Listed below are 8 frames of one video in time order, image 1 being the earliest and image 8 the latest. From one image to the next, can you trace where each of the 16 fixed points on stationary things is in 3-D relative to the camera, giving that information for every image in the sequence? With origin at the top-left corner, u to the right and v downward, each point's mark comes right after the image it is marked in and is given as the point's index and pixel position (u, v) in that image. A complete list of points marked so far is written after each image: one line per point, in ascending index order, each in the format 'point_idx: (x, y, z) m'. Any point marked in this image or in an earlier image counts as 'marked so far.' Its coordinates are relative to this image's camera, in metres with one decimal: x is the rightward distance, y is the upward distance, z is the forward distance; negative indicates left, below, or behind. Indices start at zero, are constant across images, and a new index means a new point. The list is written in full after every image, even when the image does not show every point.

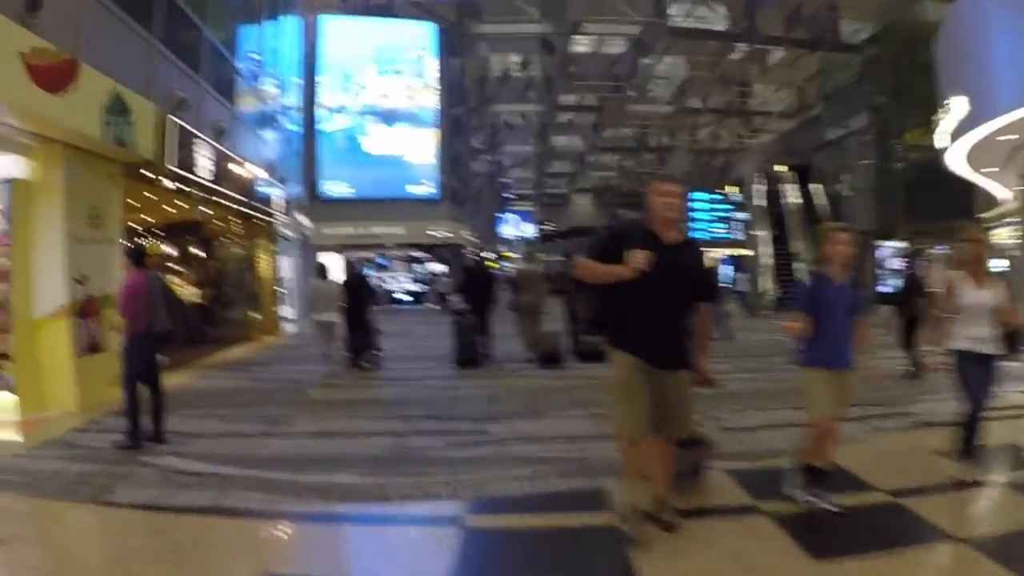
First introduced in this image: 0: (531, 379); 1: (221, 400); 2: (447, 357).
0: (+0.2, -1.1, +10.0) m
1: (-3.3, -1.3, +9.7) m
2: (-1.0, -1.1, +13.7) m
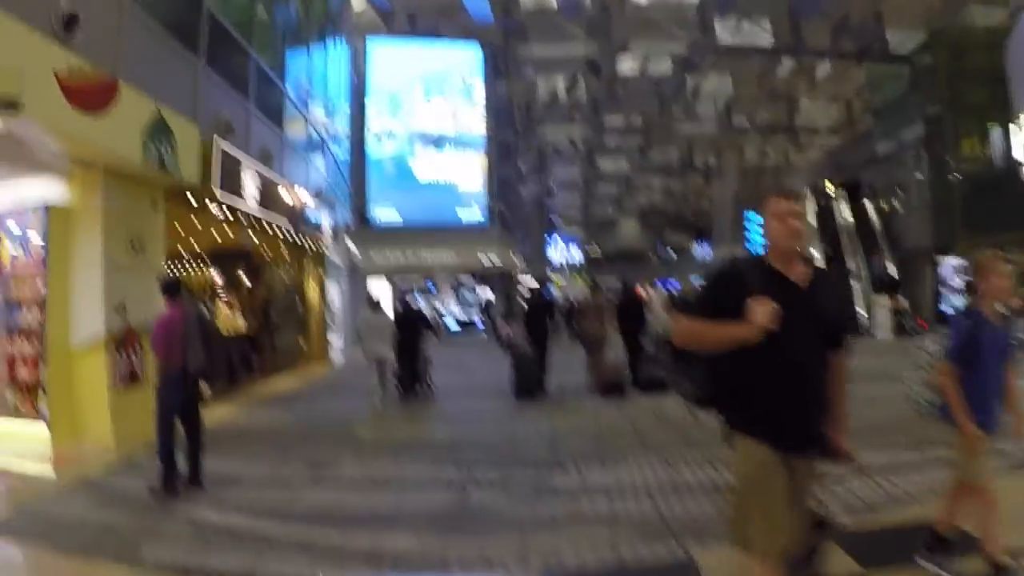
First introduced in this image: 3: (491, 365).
0: (+0.9, -1.4, +9.3) m
1: (-2.7, -1.6, +9.3) m
2: (-0.2, -1.5, +13.1) m
3: (-0.5, -1.5, +16.6) m
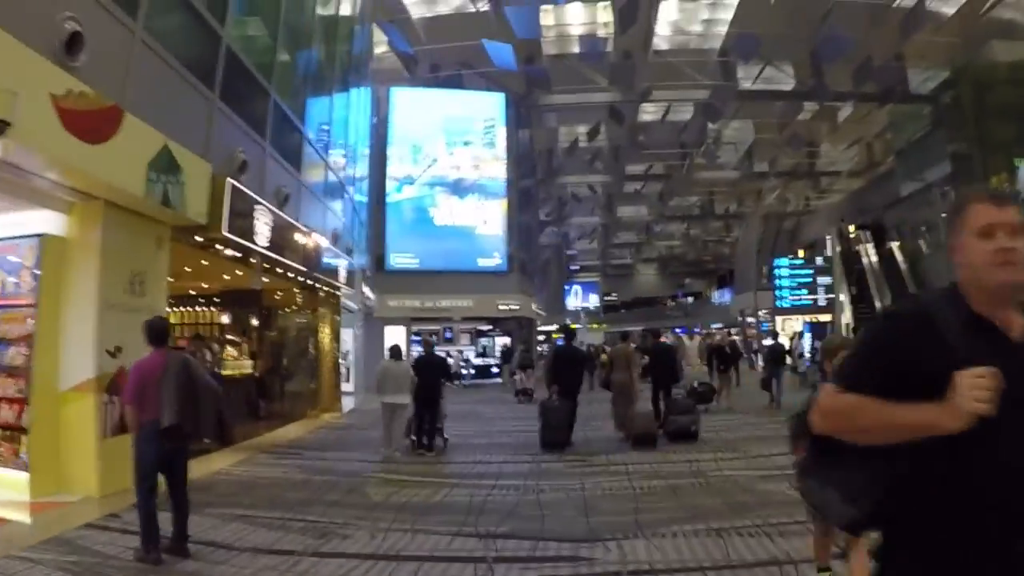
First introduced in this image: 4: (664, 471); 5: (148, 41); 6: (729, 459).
0: (+1.1, -1.9, +8.5) m
1: (-2.4, -2.1, +8.5) m
2: (+0.1, -2.2, +12.2) m
3: (-0.1, -2.4, +15.7) m
4: (+1.6, -1.9, +8.7) m
5: (-3.8, +2.6, +8.8) m
6: (+2.5, -1.9, +9.6) m
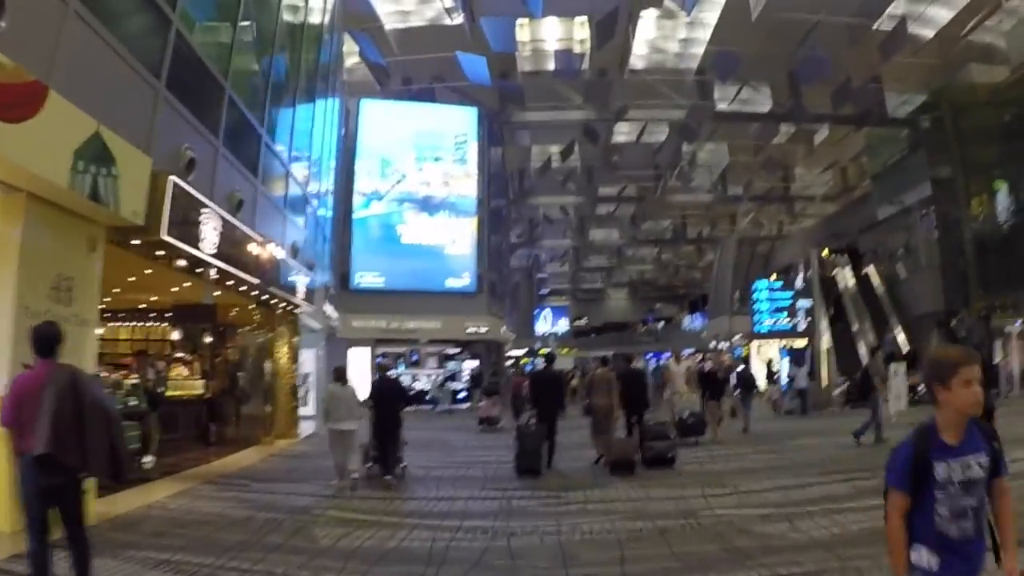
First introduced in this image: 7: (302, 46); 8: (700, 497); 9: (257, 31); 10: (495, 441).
0: (+0.8, -2.0, +7.6) m
1: (-2.7, -2.2, +7.4) m
2: (-0.3, -2.5, +11.3) m
3: (-0.6, -2.7, +14.7) m
4: (+1.3, -2.0, +7.8) m
5: (-4.0, +2.5, +7.8) m
6: (+2.1, -2.1, +8.7) m
7: (-4.8, +5.5, +19.4) m
8: (+1.9, -2.1, +8.5) m
9: (-4.5, +4.5, +14.8) m
10: (-0.3, -2.8, +15.6) m
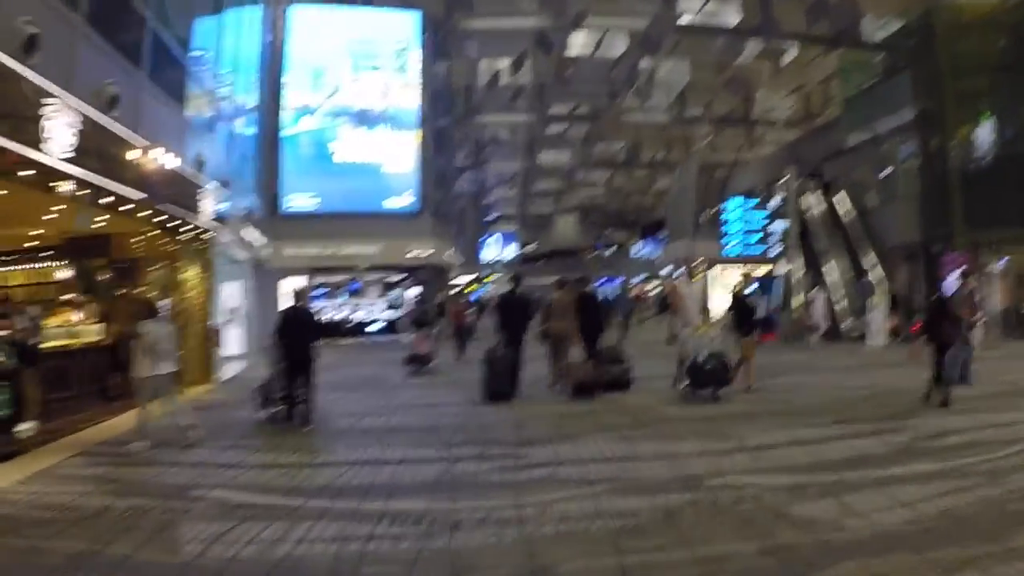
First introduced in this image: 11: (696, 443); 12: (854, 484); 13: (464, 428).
0: (+0.5, -1.3, +5.6) m
1: (-3.1, -1.5, +5.3) m
2: (-0.8, -1.5, +9.3) m
3: (-1.4, -1.5, +12.7) m
4: (+0.9, -1.3, +5.9) m
5: (-4.4, +3.1, +5.2) m
6: (+1.7, -1.3, +6.9) m
7: (-5.9, +7.1, +16.4) m
8: (+1.4, -1.3, +6.6) m
9: (-5.3, +5.7, +12.0) m
10: (-1.2, -1.5, +13.6) m
11: (+1.6, -1.3, +7.2) m
12: (+2.3, -1.3, +5.7) m
13: (-0.5, -1.5, +8.8) m
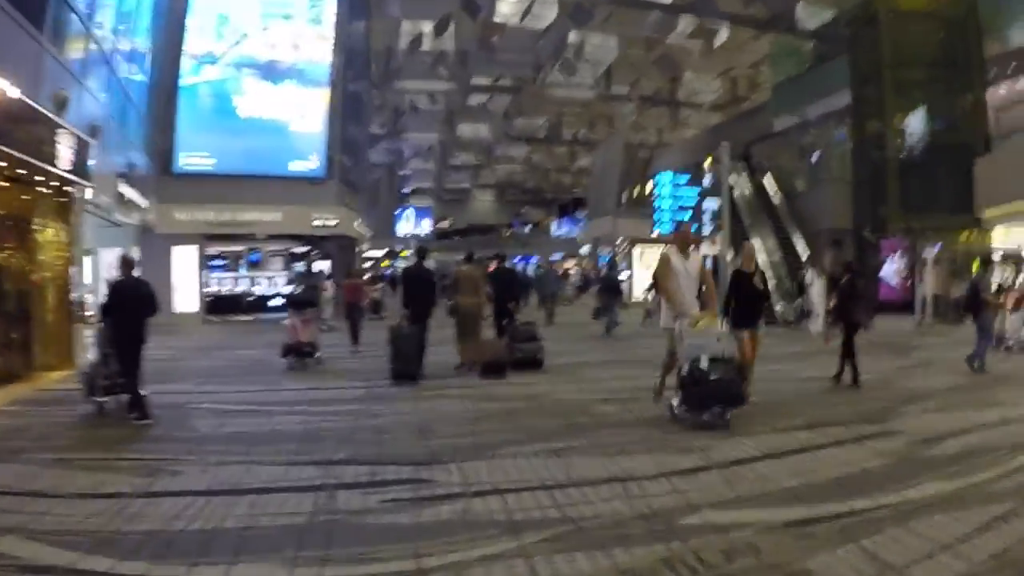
0: (0.0, -1.2, +4.1) m
1: (-3.5, -1.4, +3.4) m
2: (-1.7, -1.2, +7.5) m
3: (-2.6, -1.1, +10.9) m
4: (+0.4, -1.2, +4.4) m
5: (-4.7, +3.3, +3.1) m
6: (+1.1, -1.2, +5.4) m
7: (-7.3, +7.6, +14.0) m
8: (+0.9, -1.2, +5.1) m
9: (-6.3, +6.1, +9.6) m
10: (-2.4, -1.1, +11.9) m
11: (+0.9, -1.2, +5.7) m
12: (+1.8, -1.2, +4.4) m
13: (-1.2, -1.3, +7.1) m
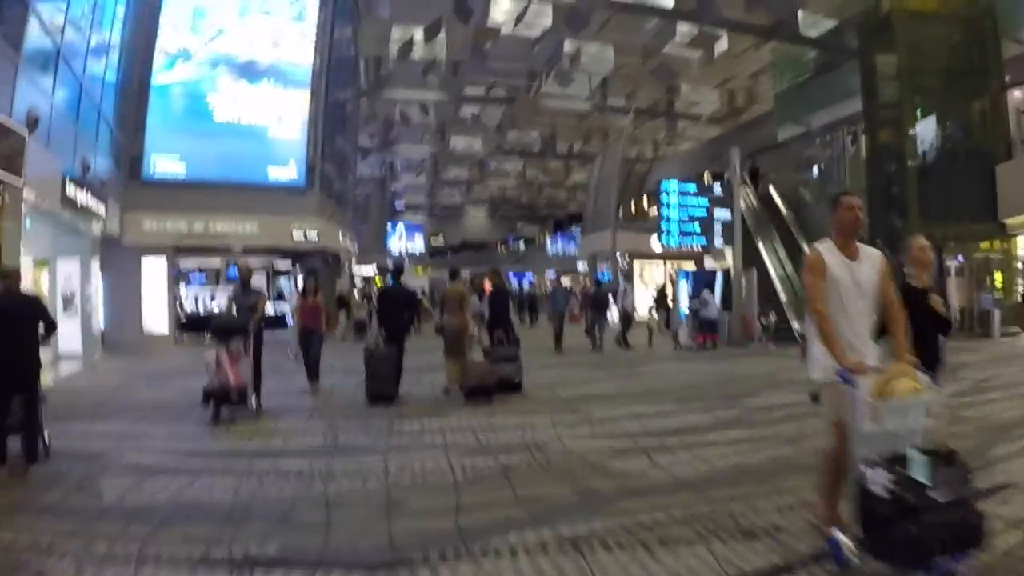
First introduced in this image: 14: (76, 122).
0: (0.0, -1.3, +2.3) m
1: (-3.5, -1.4, +1.6) m
2: (-1.7, -1.4, +5.8) m
3: (-2.6, -1.3, +9.2) m
4: (+0.4, -1.3, +2.6) m
5: (-4.7, +3.3, +1.4) m
6: (+1.1, -1.3, +3.7) m
7: (-7.3, +7.4, +12.3) m
8: (+0.9, -1.3, +3.3) m
9: (-6.3, +5.9, +8.0) m
10: (-2.5, -1.3, +10.1) m
11: (+0.9, -1.3, +4.0) m
12: (+1.8, -1.3, +2.6) m
13: (-1.2, -1.4, +5.3) m
14: (-8.7, +3.3, +16.8) m
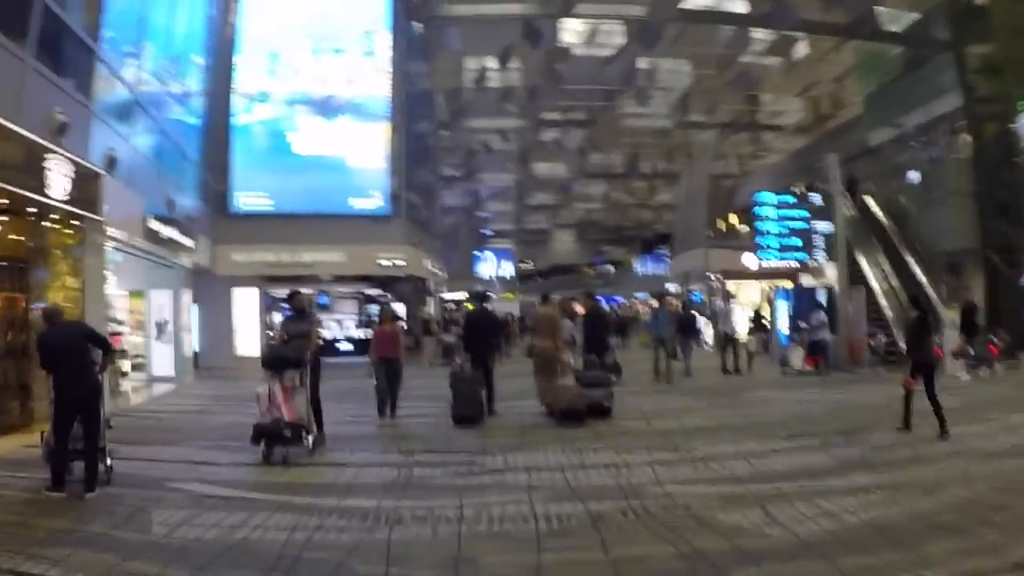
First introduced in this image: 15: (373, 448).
0: (+0.2, -1.3, +1.4) m
1: (-3.4, -1.5, +1.0) m
2: (-1.2, -1.5, +5.0) m
3: (-1.8, -1.6, +8.5) m
4: (+0.6, -1.3, +1.7) m
5: (-4.7, +3.2, +1.0) m
6: (+1.4, -1.3, +2.6) m
7: (-6.3, +6.9, +12.3) m
8: (+1.1, -1.3, +2.3) m
9: (-5.6, +5.6, +7.8) m
10: (-1.5, -1.6, +9.4) m
11: (+1.2, -1.4, +2.9) m
12: (+2.0, -1.3, +1.5) m
13: (-0.8, -1.6, +4.5) m
14: (-7.1, +2.7, +16.8) m
15: (-1.4, -1.6, +8.9) m
